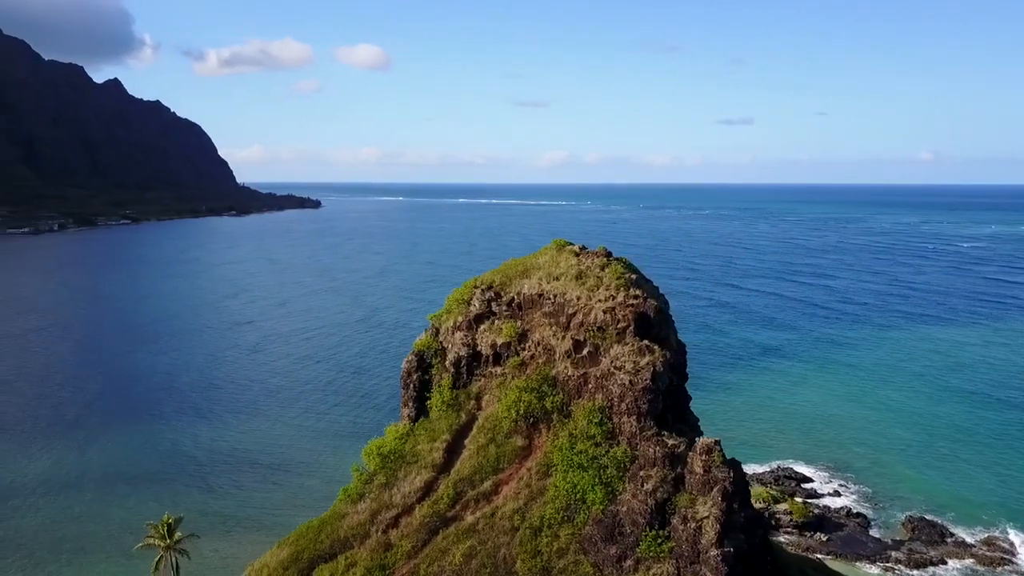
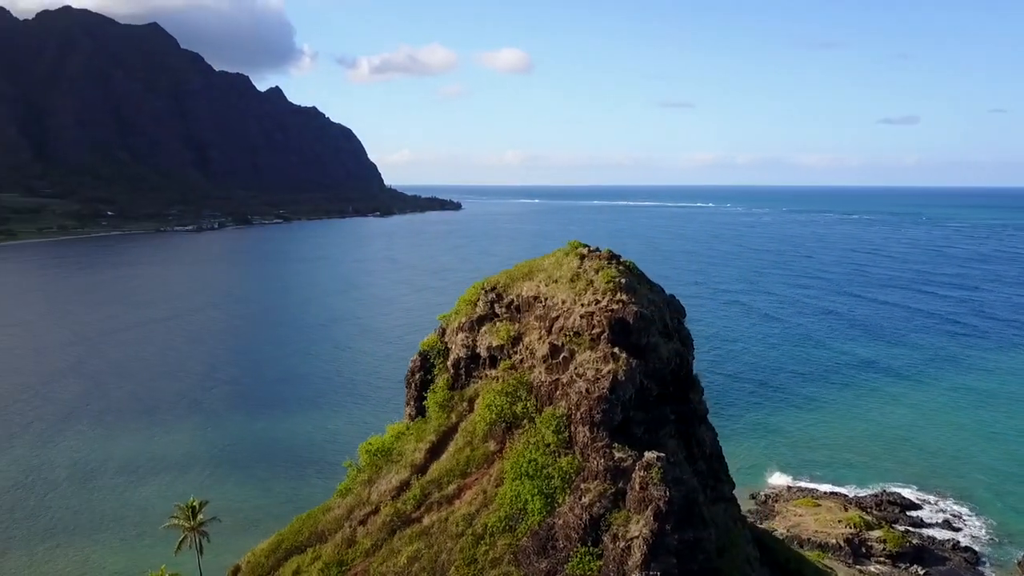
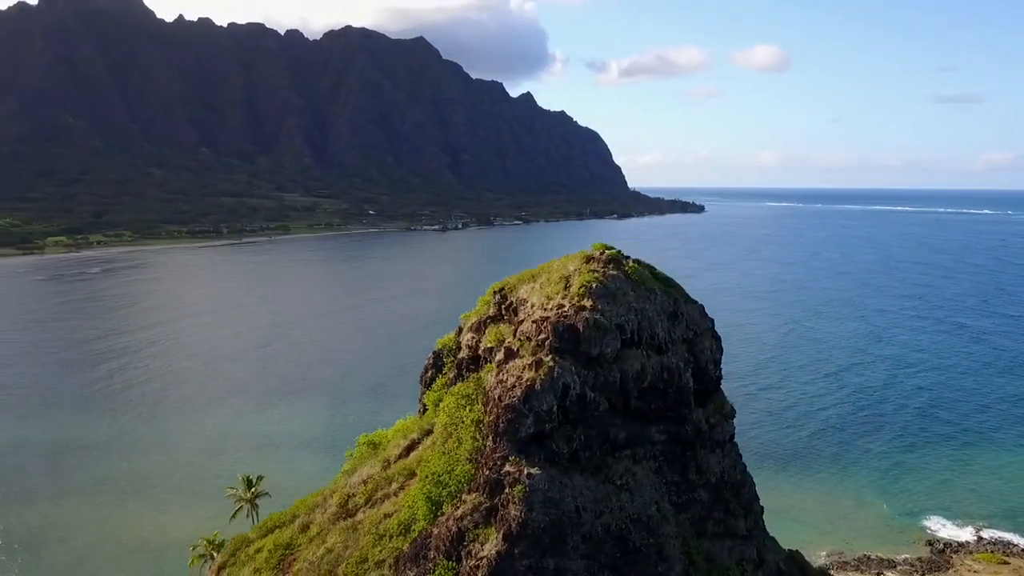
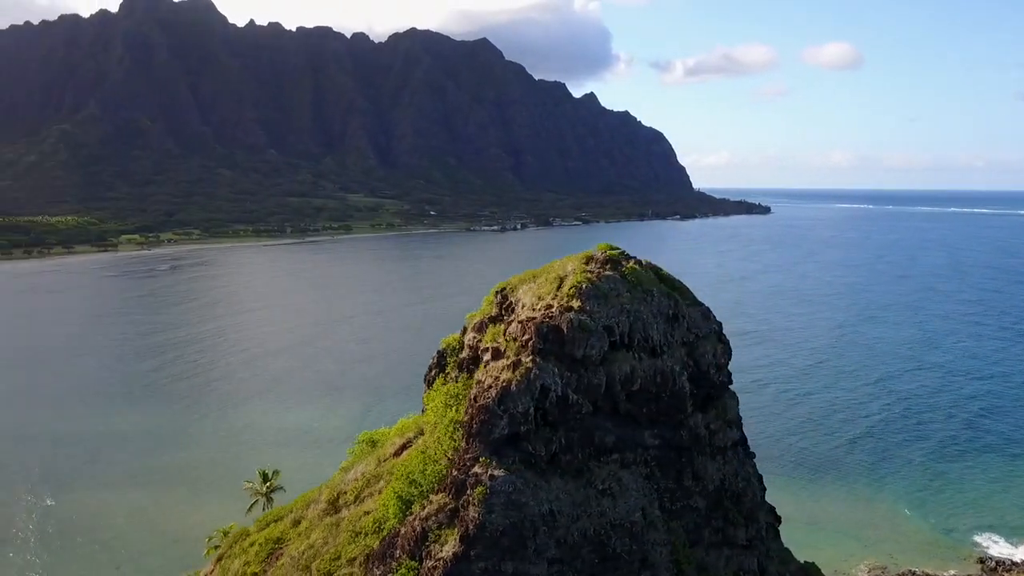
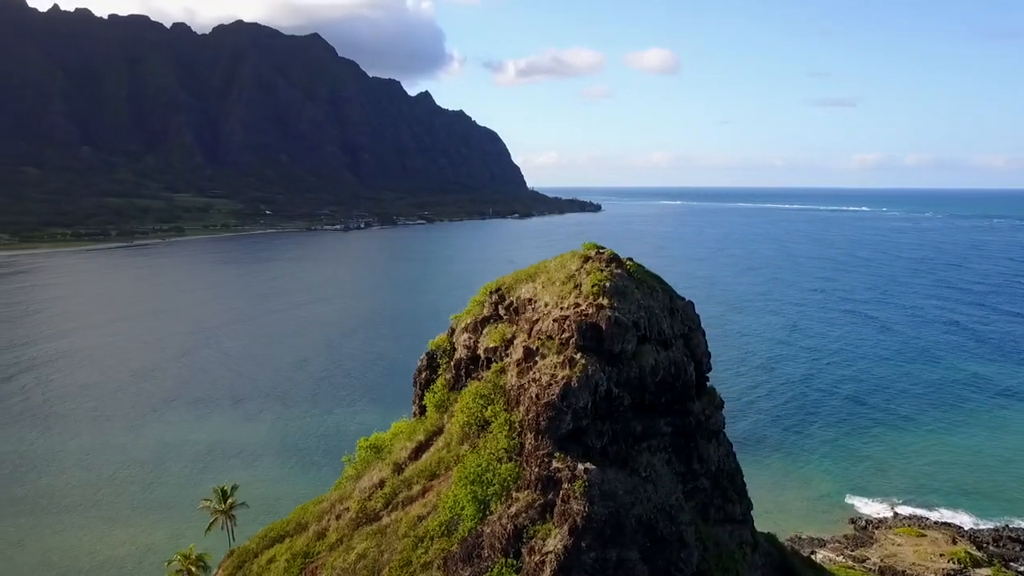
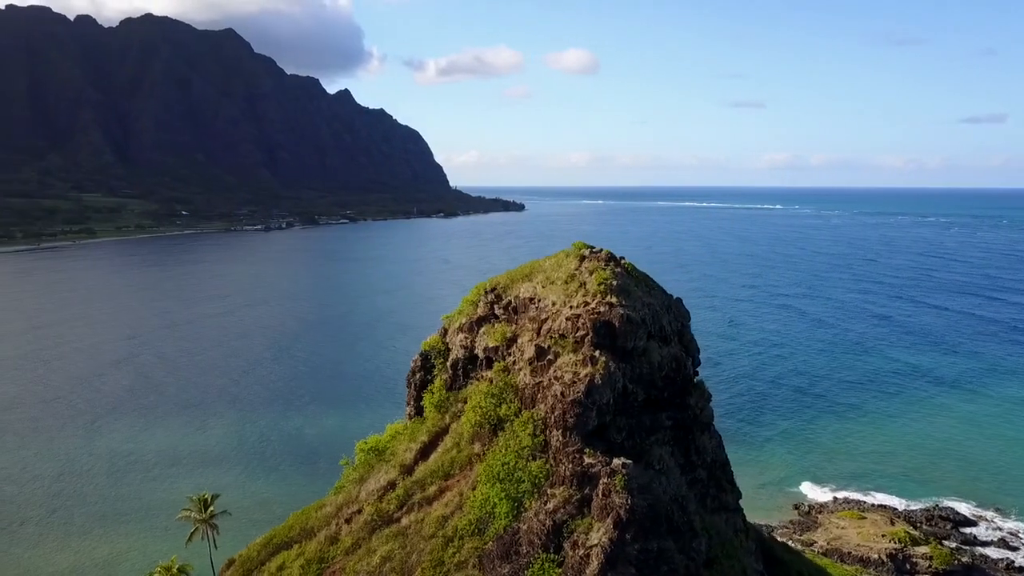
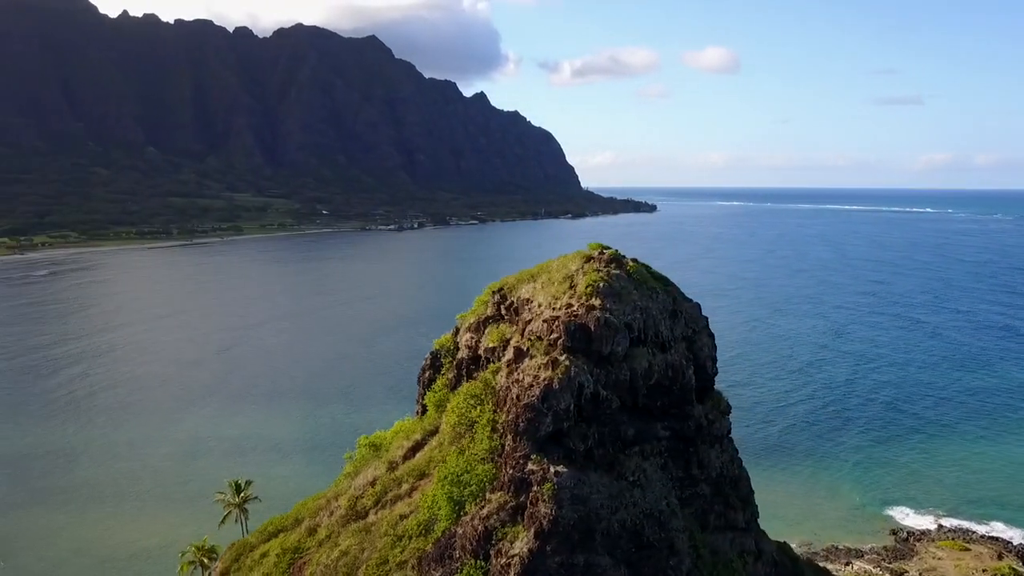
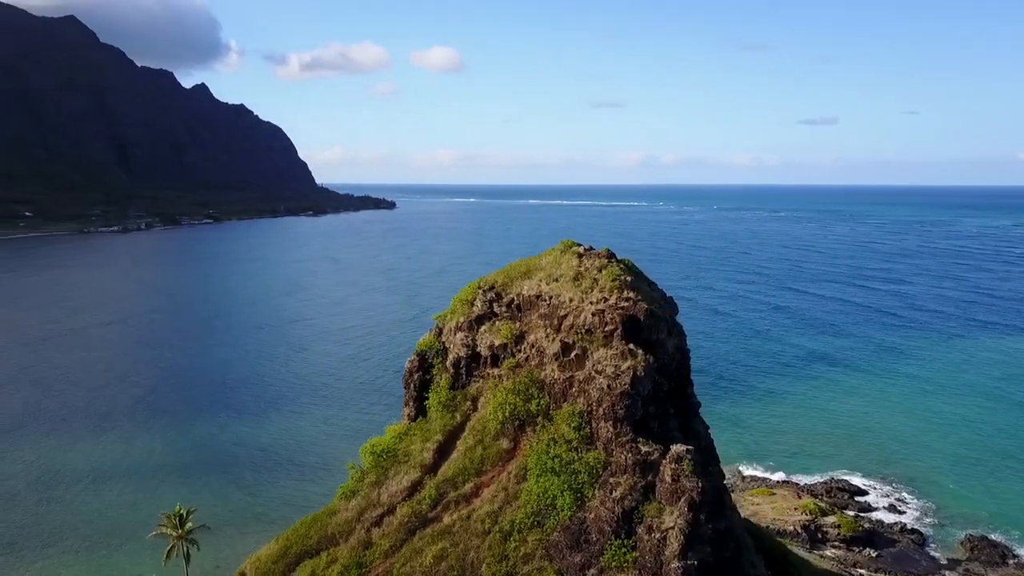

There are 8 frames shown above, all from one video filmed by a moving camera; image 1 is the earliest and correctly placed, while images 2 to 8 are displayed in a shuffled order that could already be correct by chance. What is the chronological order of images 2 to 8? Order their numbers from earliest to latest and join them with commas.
8, 2, 6, 5, 7, 3, 4
